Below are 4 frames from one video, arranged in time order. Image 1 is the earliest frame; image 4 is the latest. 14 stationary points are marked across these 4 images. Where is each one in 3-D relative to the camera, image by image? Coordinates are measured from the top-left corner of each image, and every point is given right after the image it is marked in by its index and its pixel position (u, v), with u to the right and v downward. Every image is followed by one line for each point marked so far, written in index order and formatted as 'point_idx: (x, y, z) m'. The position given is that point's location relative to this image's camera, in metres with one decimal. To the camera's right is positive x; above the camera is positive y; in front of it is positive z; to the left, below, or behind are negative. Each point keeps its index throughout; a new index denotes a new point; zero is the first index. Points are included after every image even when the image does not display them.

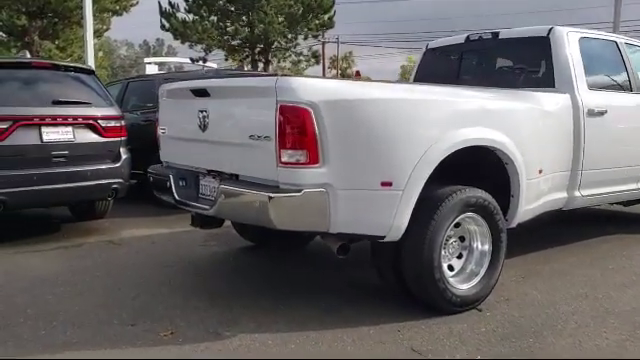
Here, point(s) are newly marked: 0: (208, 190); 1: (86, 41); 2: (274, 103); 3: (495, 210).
0: (-0.9, -0.1, +4.7) m
1: (-6.2, +3.8, +15.6) m
2: (-0.3, +0.5, +3.9) m
3: (+1.3, -0.2, +4.5) m
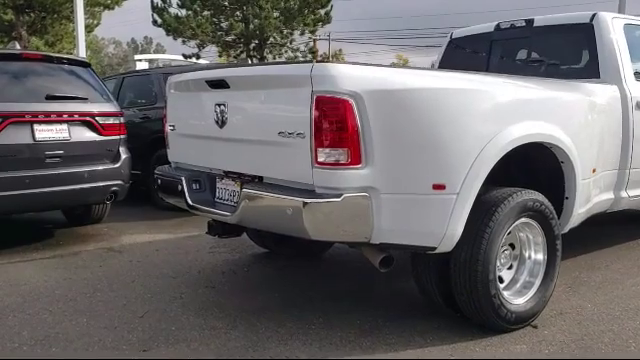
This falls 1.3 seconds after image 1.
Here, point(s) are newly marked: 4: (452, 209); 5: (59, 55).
0: (-0.7, -0.1, +4.2) m
1: (-6.2, +3.7, +15.0) m
2: (-0.1, +0.5, +3.4) m
3: (+1.6, -0.2, +4.0) m
4: (+0.8, -0.2, +3.5) m
5: (-2.9, +1.4, +6.5) m
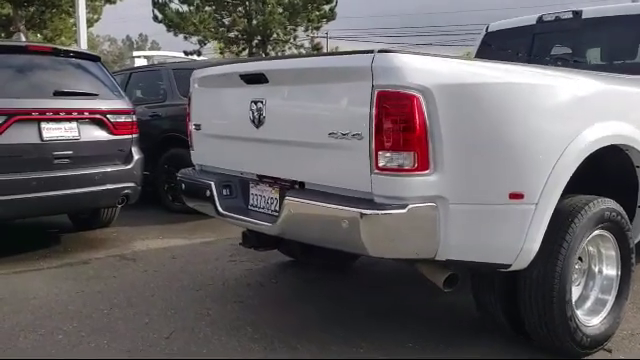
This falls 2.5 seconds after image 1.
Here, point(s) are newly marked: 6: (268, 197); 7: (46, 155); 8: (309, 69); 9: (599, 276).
0: (-0.4, -0.1, +3.7) m
1: (-6.0, +3.8, +14.5) m
2: (+0.2, +0.5, +3.0) m
3: (+1.9, -0.3, +3.6) m
4: (+1.1, -0.2, +3.1) m
5: (-2.6, +1.4, +6.0) m
6: (-0.3, -0.1, +3.7) m
7: (-2.6, +0.2, +5.5) m
8: (-0.1, +0.6, +3.3) m
9: (+1.7, -0.6, +3.6) m
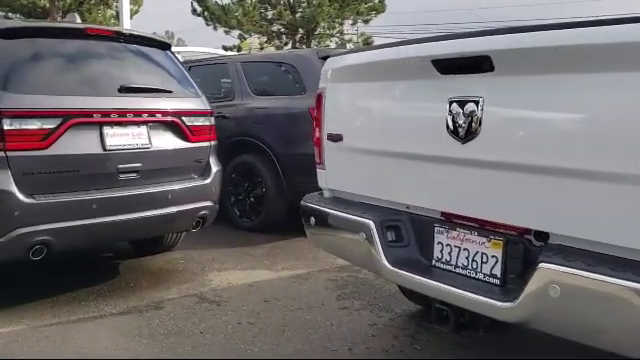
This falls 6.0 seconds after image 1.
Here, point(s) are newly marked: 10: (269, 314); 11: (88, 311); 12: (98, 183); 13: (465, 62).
0: (+0.6, -0.3, +2.4) m
1: (-4.5, +3.7, +13.4) m
2: (+1.2, +0.3, +1.6) m
3: (+2.8, -0.5, +2.2) m
4: (+2.0, -0.4, +1.7) m
5: (-1.6, +1.2, +4.8) m
6: (+0.6, -0.3, +2.4) m
7: (-1.5, +0.1, +4.3) m
8: (+0.9, +0.4, +2.0) m
9: (+2.7, -0.8, +2.2) m
10: (-0.4, -1.0, +4.2) m
11: (-1.7, -1.0, +4.2) m
12: (-1.6, 0.0, +4.2) m
13: (+0.5, +0.5, +2.4) m
